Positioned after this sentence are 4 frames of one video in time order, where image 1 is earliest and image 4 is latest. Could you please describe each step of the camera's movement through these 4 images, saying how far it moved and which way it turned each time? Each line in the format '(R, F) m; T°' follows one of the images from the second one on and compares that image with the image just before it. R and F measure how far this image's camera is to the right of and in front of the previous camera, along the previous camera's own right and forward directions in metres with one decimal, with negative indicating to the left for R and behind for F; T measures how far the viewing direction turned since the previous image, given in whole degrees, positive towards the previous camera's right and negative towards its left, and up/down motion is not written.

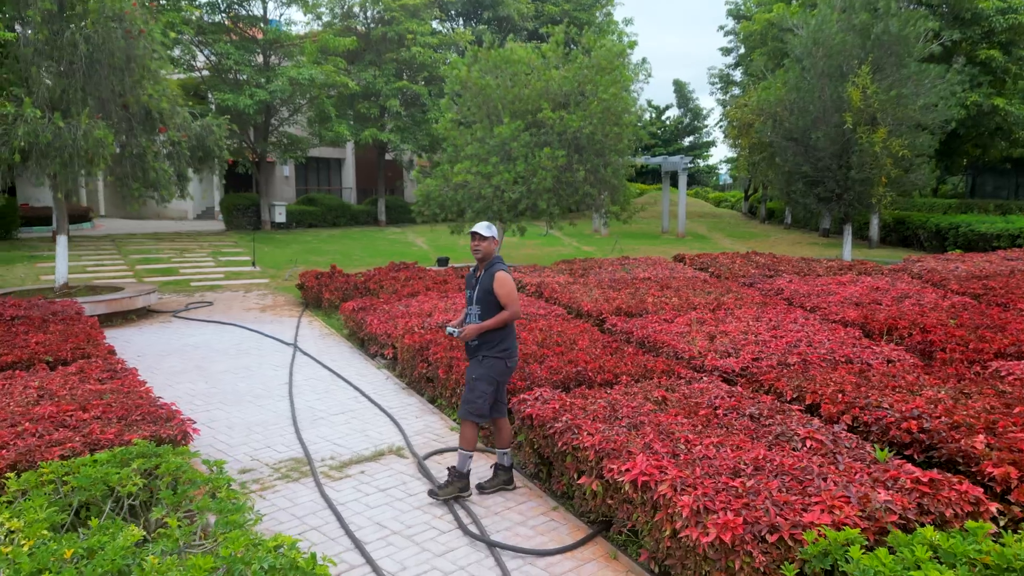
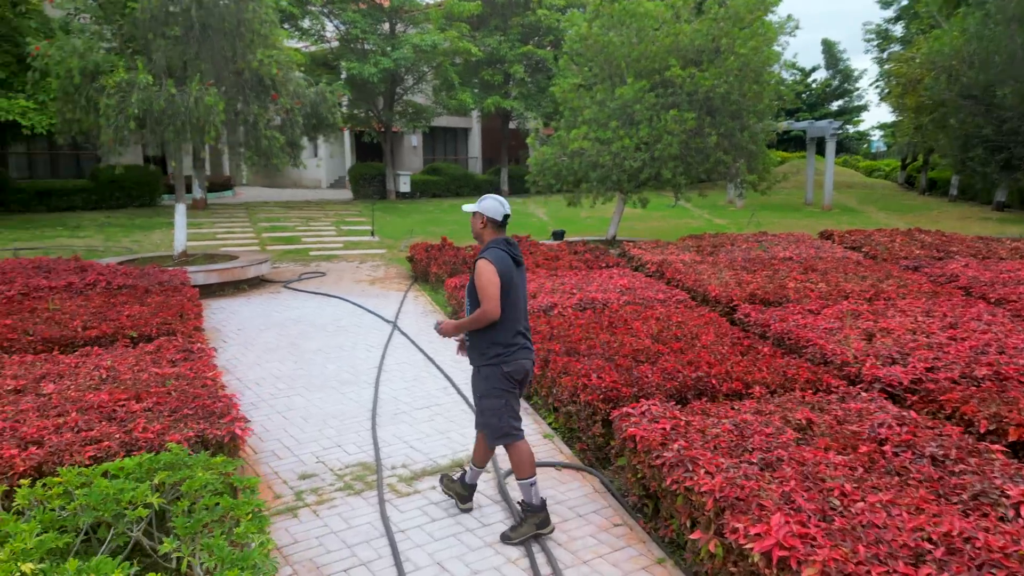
(+0.1, +0.7) m; -10°
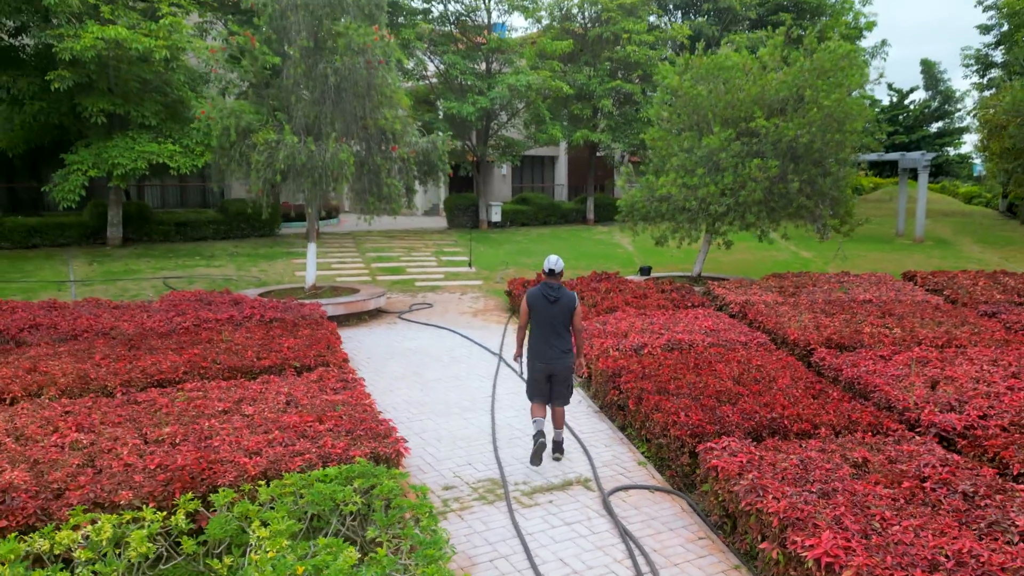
(-0.1, -0.8) m; -6°
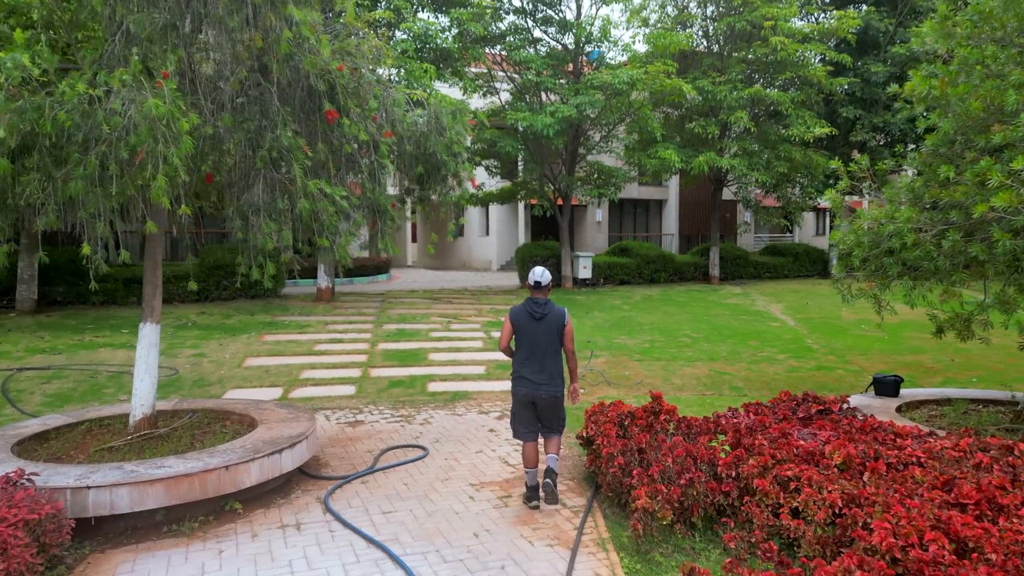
(+0.1, +5.8) m; -8°
